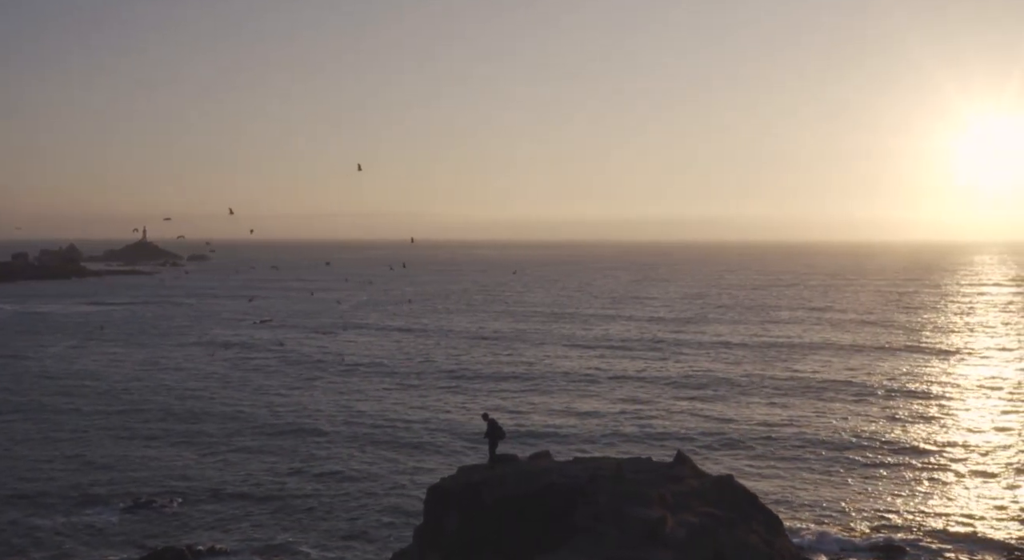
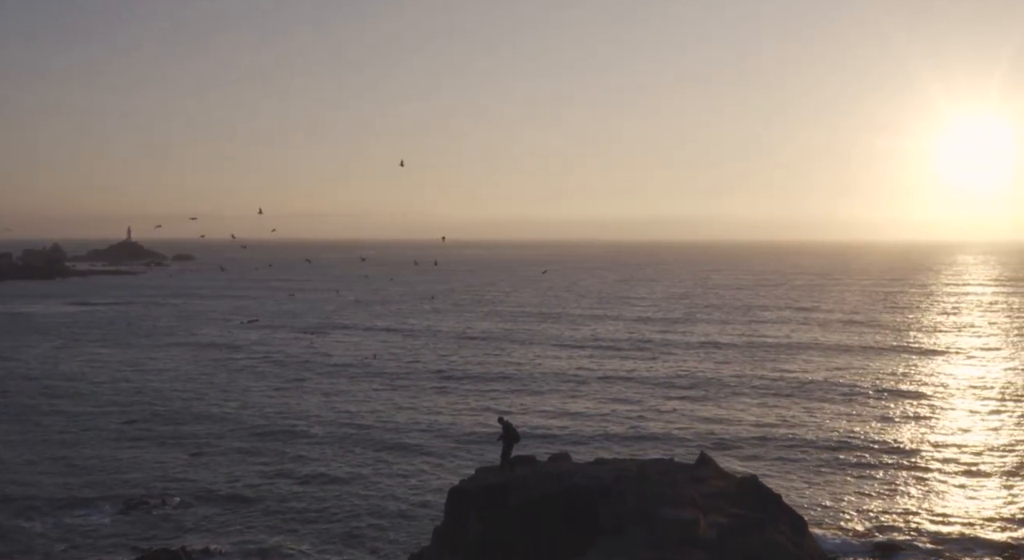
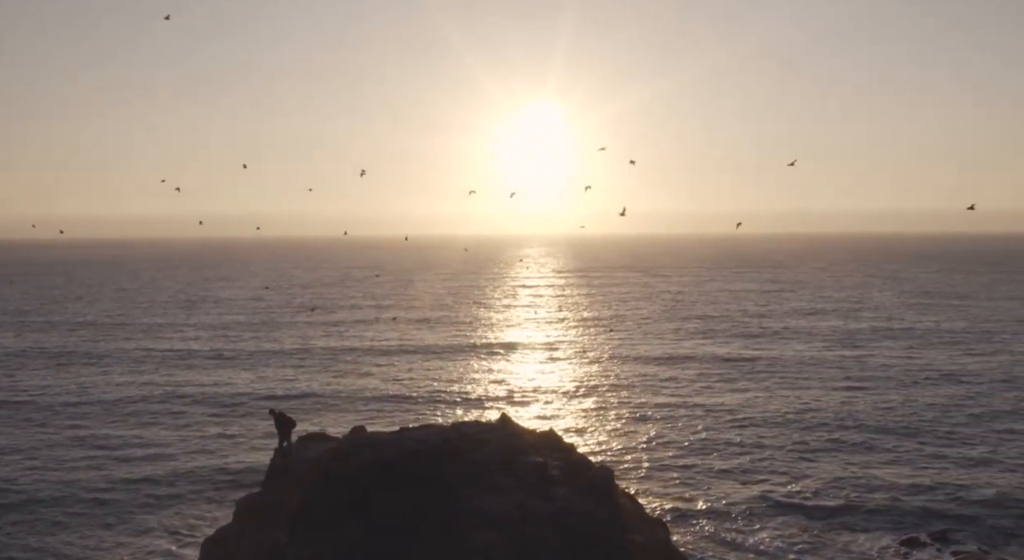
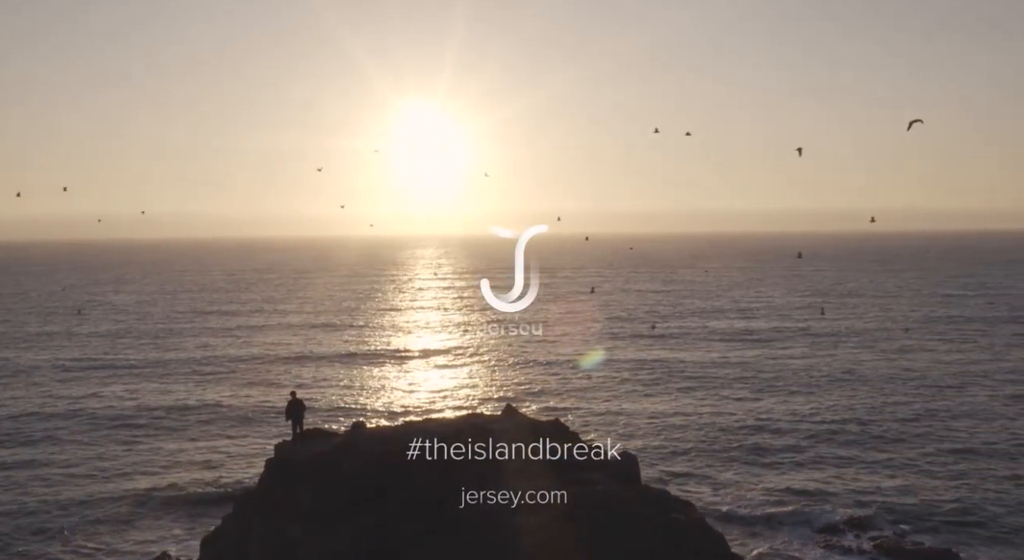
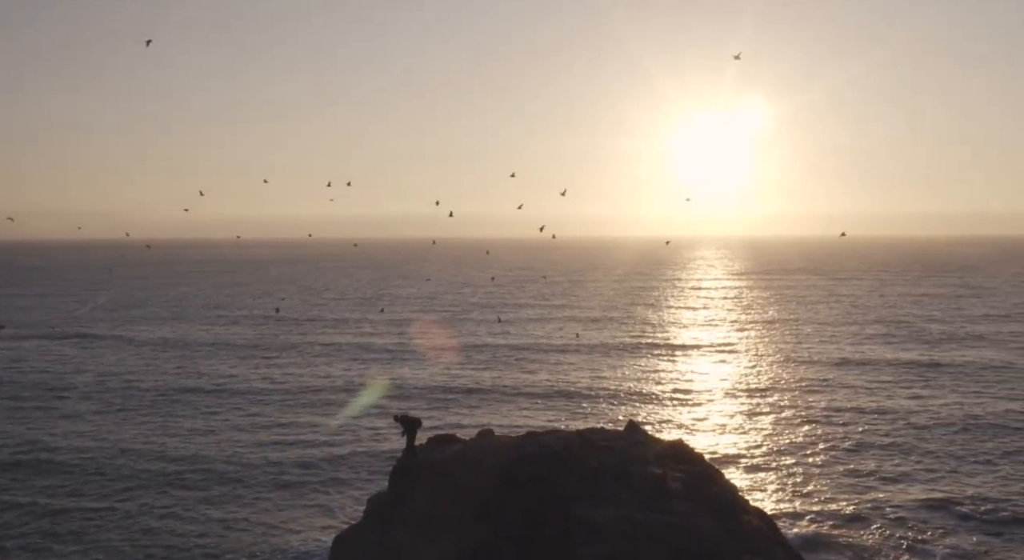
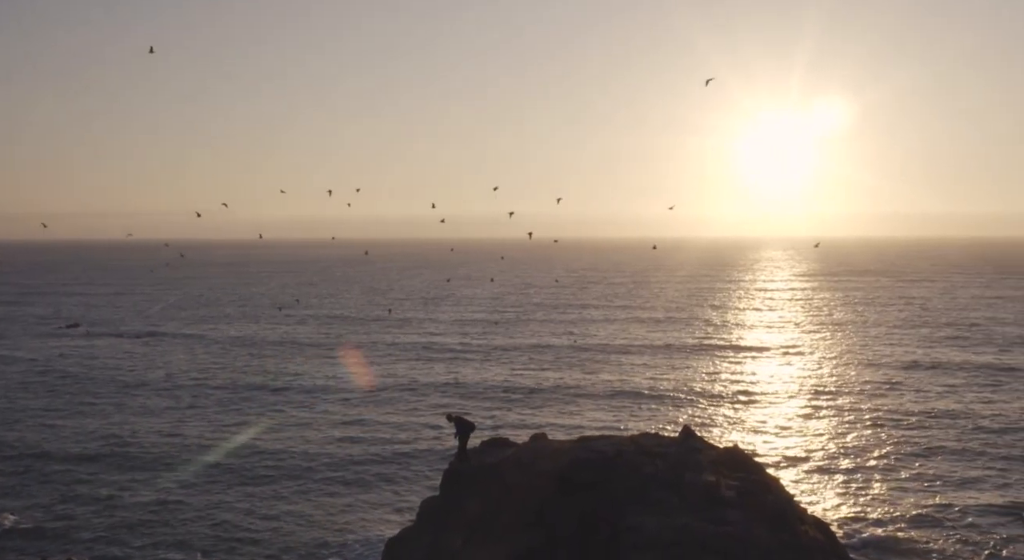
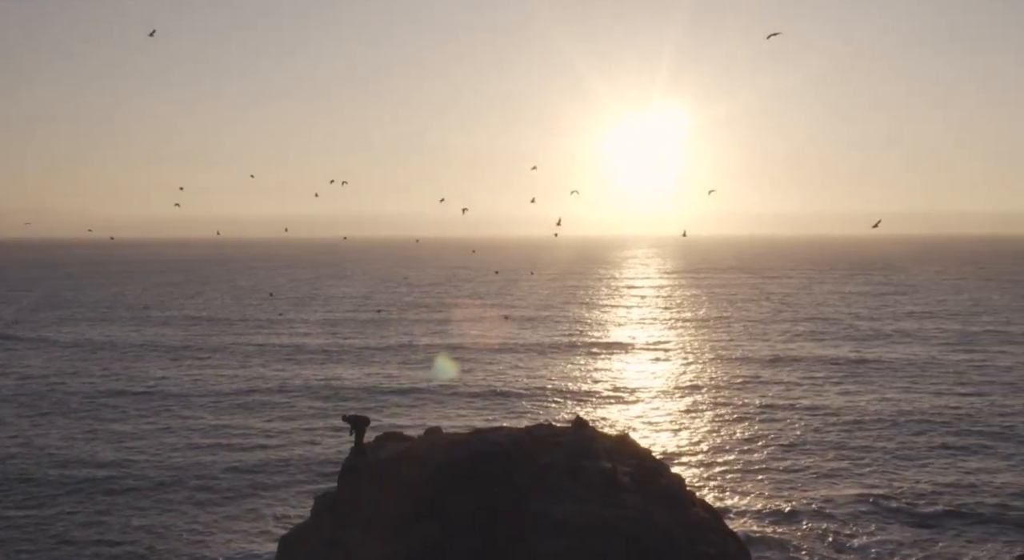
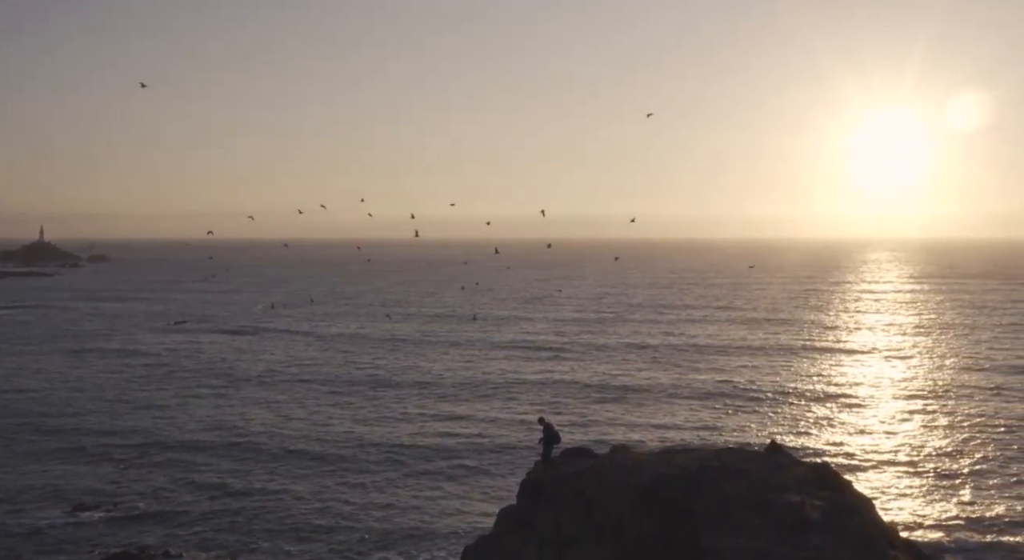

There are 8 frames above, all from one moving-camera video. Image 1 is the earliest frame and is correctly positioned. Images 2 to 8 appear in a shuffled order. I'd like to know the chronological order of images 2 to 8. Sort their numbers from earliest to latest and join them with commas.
2, 8, 6, 5, 7, 3, 4
